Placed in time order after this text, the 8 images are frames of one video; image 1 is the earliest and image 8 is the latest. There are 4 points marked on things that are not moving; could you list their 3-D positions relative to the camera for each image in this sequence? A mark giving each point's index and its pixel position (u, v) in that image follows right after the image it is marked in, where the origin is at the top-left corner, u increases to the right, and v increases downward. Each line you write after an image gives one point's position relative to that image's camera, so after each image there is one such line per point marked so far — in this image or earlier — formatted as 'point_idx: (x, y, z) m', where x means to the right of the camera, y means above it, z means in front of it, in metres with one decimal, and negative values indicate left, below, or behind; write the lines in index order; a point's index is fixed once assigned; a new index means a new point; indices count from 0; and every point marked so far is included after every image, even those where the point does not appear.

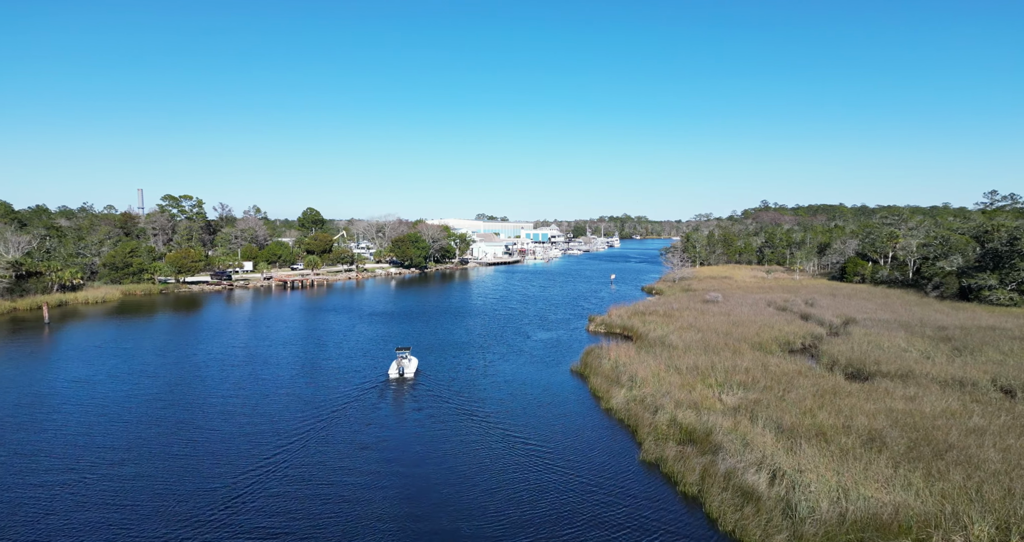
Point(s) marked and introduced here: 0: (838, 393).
0: (+9.8, -3.6, +18.9) m
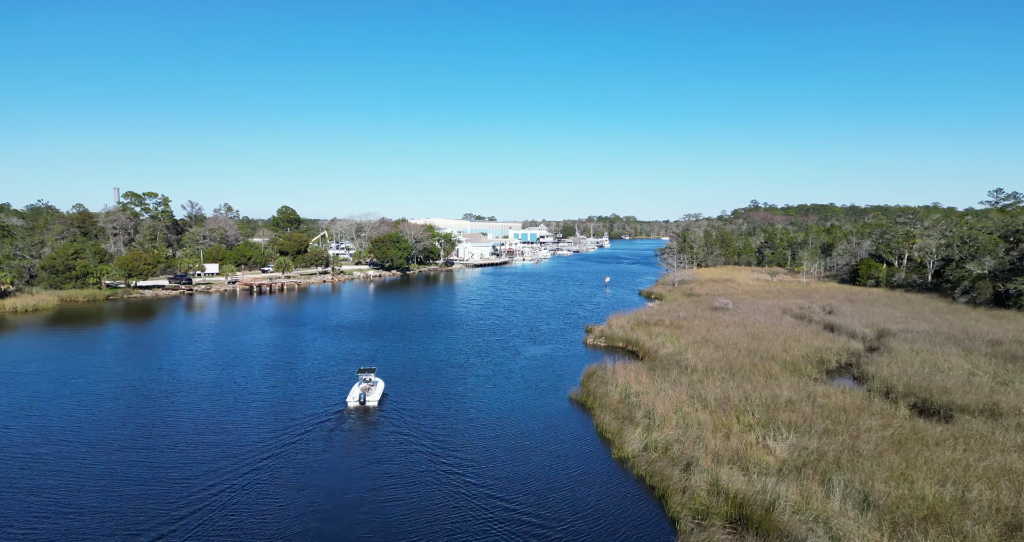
0: (+9.4, -3.8, +14.6) m
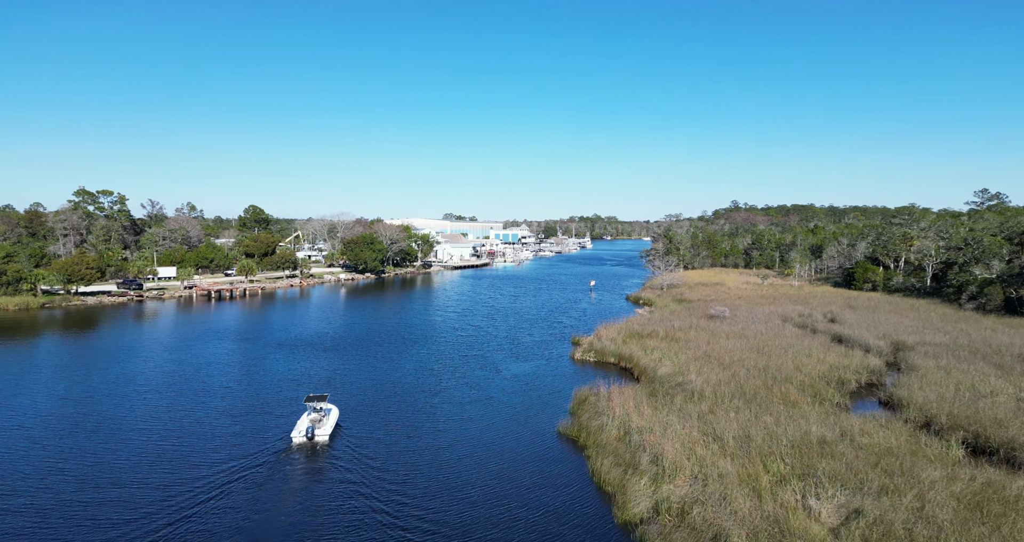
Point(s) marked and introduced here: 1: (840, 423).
0: (+9.0, -4.1, +11.6) m
1: (+8.3, -3.9, +16.0) m
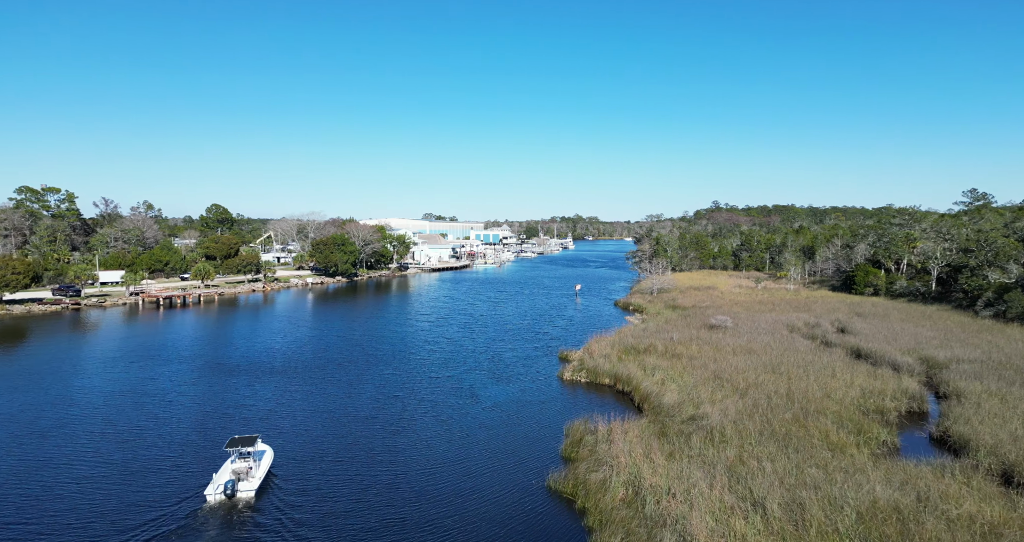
0: (+8.7, -4.4, +8.1) m
1: (+7.9, -4.2, +12.6) m
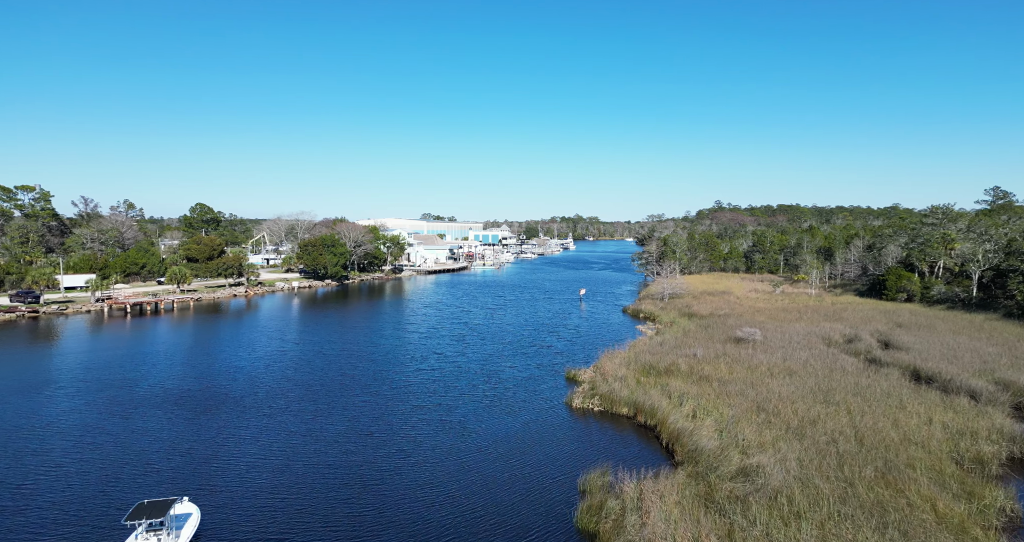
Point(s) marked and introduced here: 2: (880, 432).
0: (+8.7, -4.7, +4.2) m
1: (+7.9, -4.4, +8.6) m
2: (+9.2, -4.0, +15.8) m
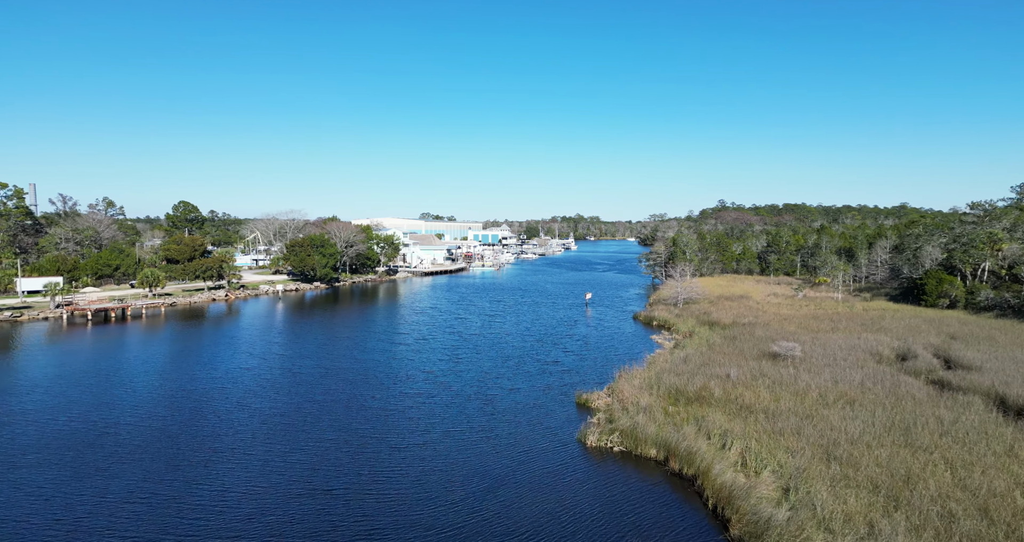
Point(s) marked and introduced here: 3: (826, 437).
0: (+8.7, -4.9, +0.2) m
1: (+7.9, -4.6, +4.6) m
2: (+9.2, -4.3, +11.8) m
3: (+7.7, -4.1, +15.5) m
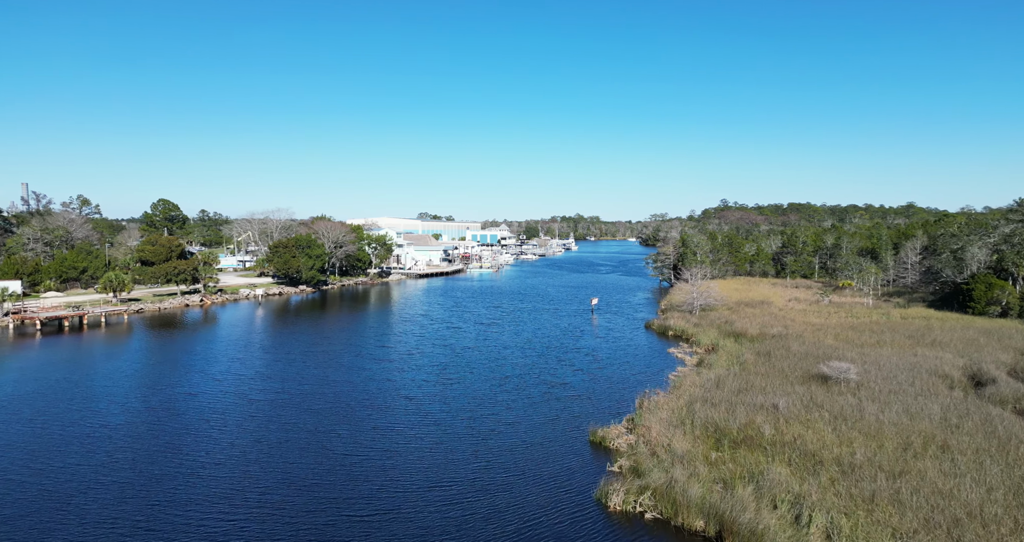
0: (+8.7, -5.1, -3.9) m
1: (+7.9, -4.9, +0.6) m
2: (+9.2, -4.5, +7.7) m
3: (+7.7, -4.3, +11.5) m
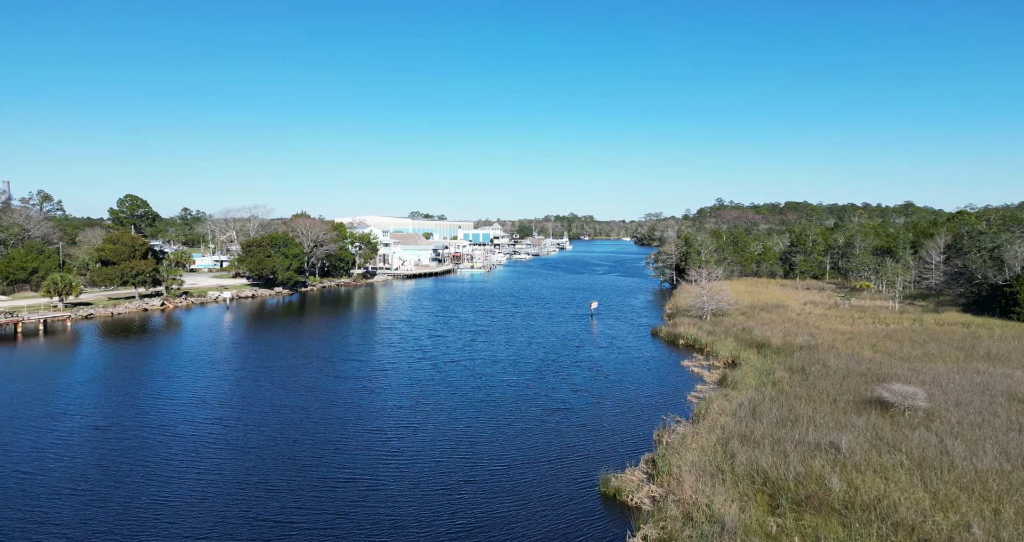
0: (+8.7, -5.2, -7.8) m
1: (+7.8, -5.0, -3.4) m
2: (+9.0, -4.6, +3.8) m
3: (+7.6, -4.4, +7.5) m
